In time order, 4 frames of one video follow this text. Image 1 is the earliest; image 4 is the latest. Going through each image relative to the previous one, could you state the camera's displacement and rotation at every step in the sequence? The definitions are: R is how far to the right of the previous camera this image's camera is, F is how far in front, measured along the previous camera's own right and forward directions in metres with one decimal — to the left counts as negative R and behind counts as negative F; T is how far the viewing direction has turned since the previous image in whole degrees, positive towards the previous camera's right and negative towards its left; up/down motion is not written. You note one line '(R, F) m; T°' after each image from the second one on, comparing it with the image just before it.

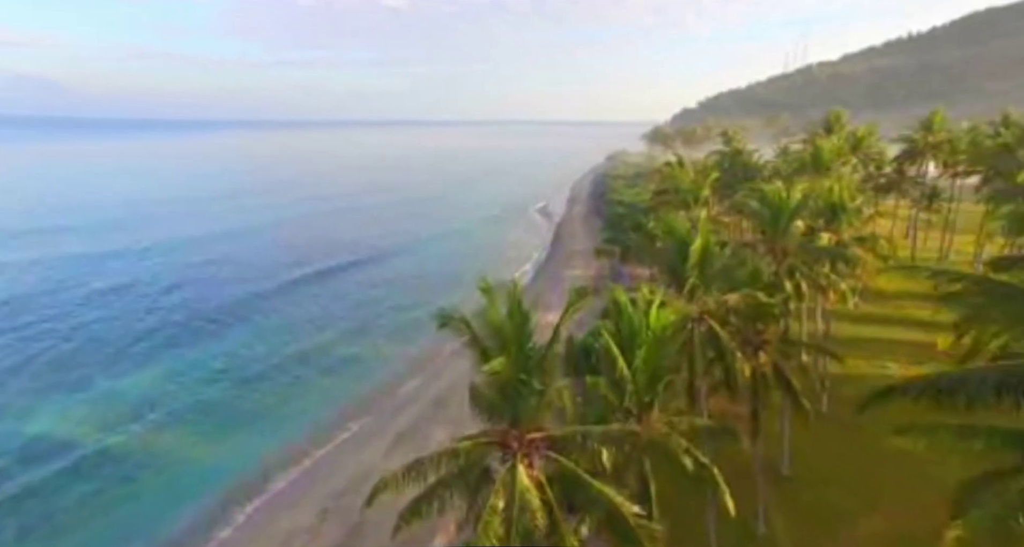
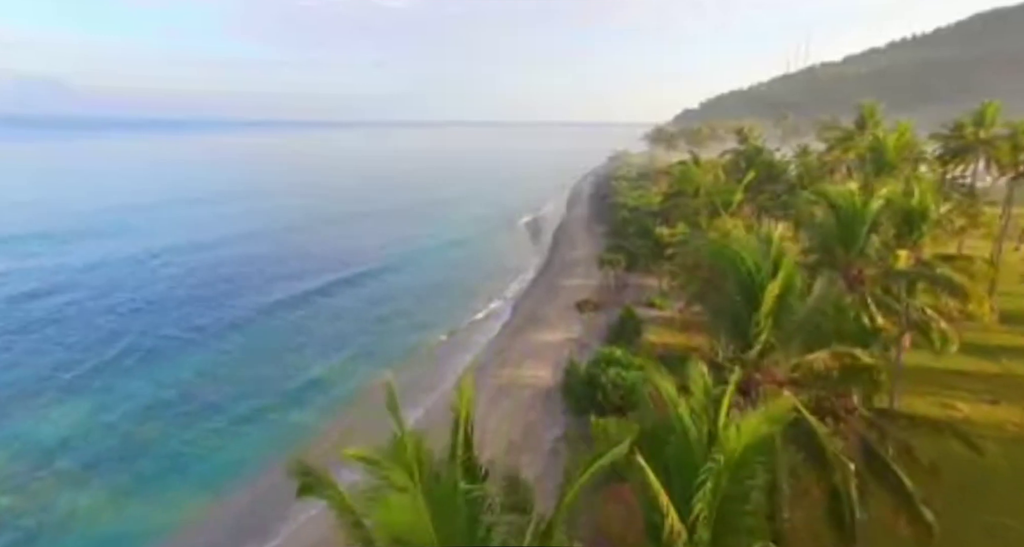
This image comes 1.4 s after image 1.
(+0.2, +2.2) m; 0°
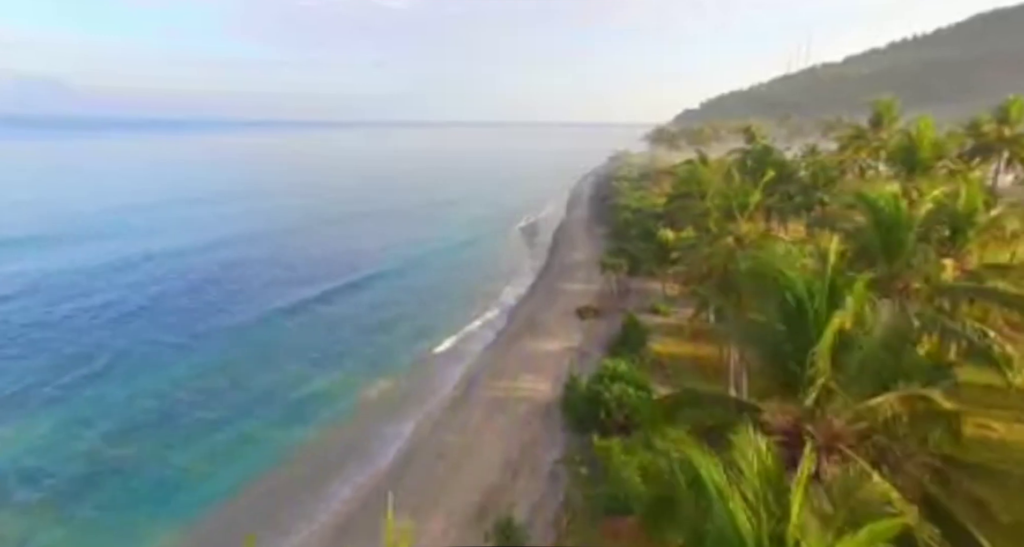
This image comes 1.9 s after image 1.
(+0.1, +0.9) m; 0°
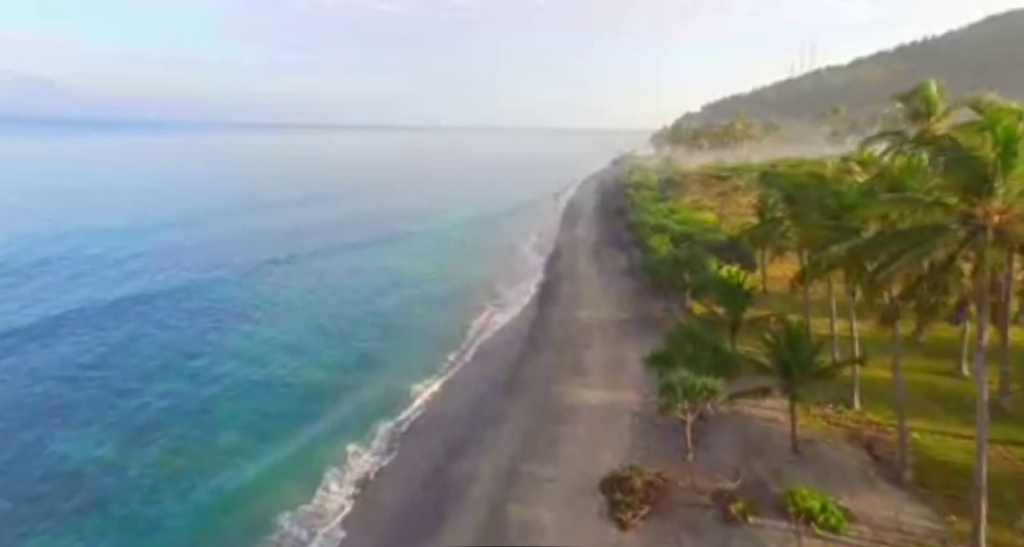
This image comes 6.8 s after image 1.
(+0.8, +10.8) m; 0°
